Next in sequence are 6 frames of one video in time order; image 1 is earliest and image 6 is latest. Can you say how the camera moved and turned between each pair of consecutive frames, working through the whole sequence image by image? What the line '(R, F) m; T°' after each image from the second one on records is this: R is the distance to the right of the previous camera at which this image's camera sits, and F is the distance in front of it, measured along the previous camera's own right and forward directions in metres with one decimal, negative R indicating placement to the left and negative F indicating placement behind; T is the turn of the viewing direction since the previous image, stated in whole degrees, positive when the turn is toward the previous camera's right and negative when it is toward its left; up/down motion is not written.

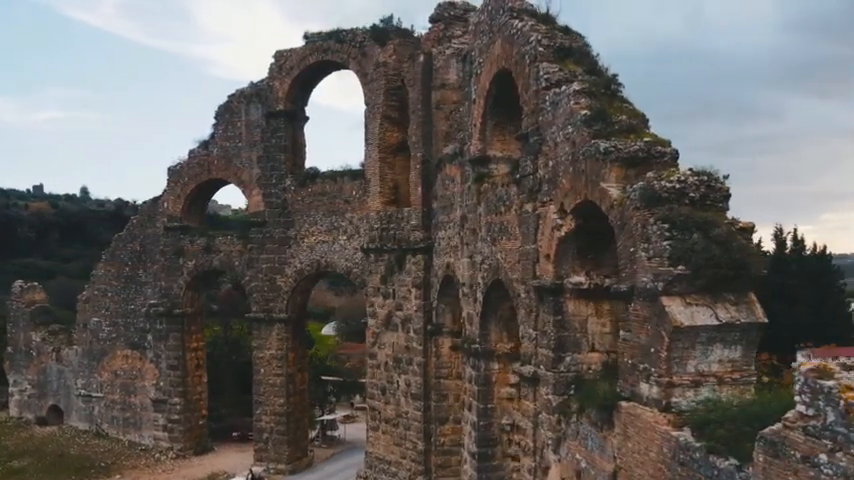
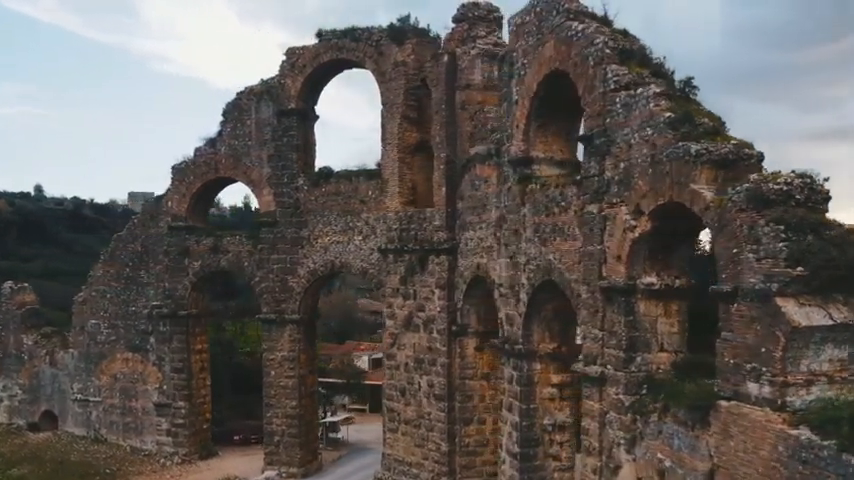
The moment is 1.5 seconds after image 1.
(-1.3, +0.1) m; +3°
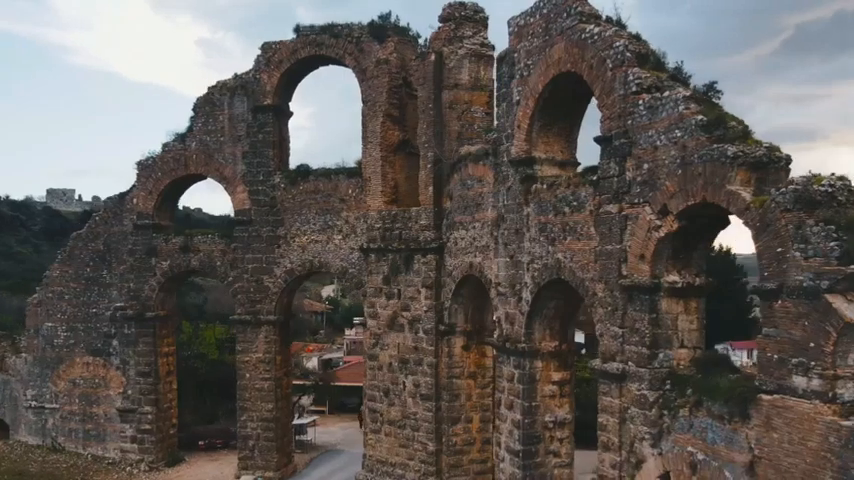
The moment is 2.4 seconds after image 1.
(-1.1, +0.1) m; +6°
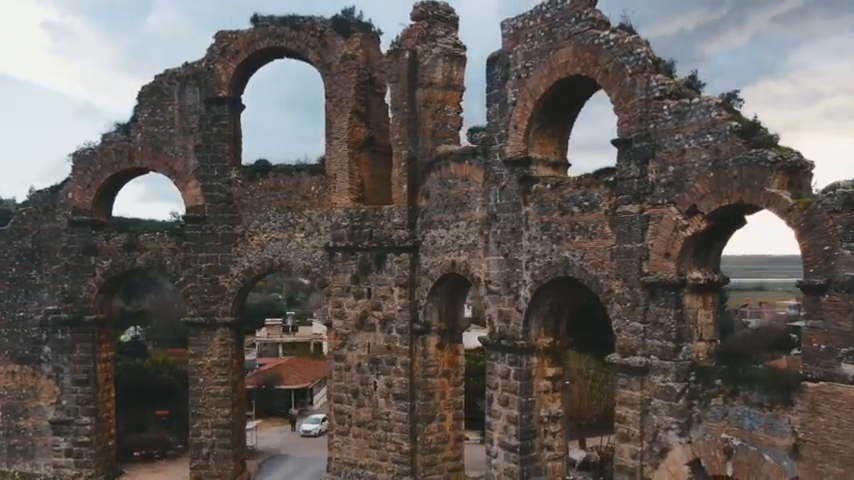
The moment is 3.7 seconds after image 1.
(-1.8, +0.2) m; +10°
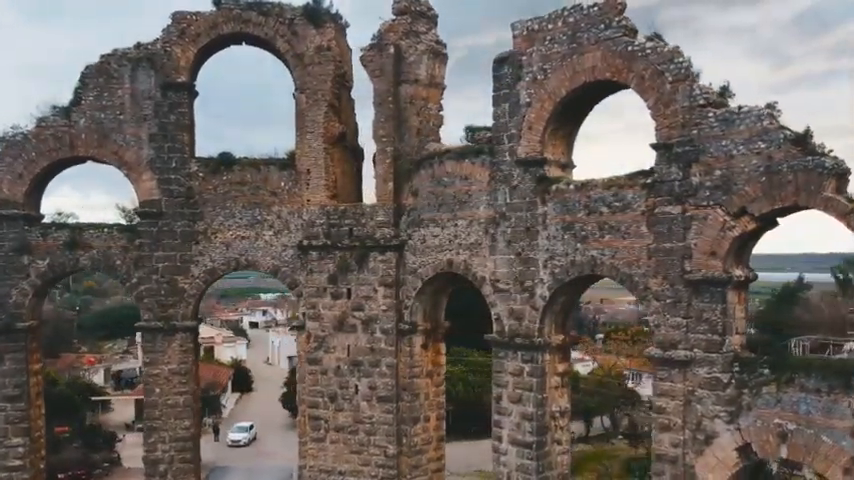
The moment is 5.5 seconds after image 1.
(-2.7, +0.5) m; +13°
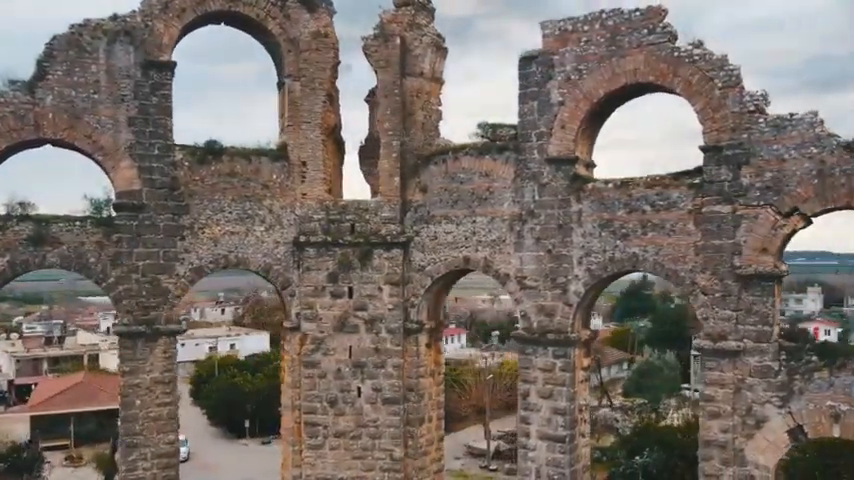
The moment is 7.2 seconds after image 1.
(-3.0, +0.6) m; +13°
